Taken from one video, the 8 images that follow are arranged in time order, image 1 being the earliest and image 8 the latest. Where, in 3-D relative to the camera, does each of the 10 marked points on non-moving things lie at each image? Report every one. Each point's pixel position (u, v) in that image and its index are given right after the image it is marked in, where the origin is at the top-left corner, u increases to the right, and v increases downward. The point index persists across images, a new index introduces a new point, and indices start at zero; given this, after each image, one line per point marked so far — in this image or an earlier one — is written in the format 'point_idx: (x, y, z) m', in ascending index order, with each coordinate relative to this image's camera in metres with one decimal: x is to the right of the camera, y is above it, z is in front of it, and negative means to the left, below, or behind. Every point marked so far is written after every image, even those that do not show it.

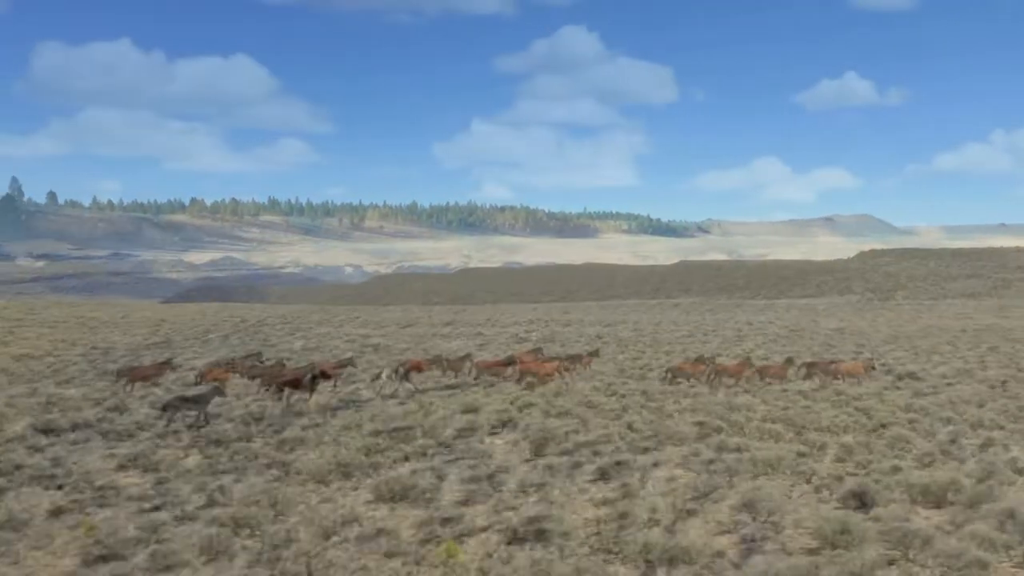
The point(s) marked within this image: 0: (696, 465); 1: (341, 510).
0: (+2.8, -2.6, +11.8) m
1: (-2.0, -2.6, +9.1) m
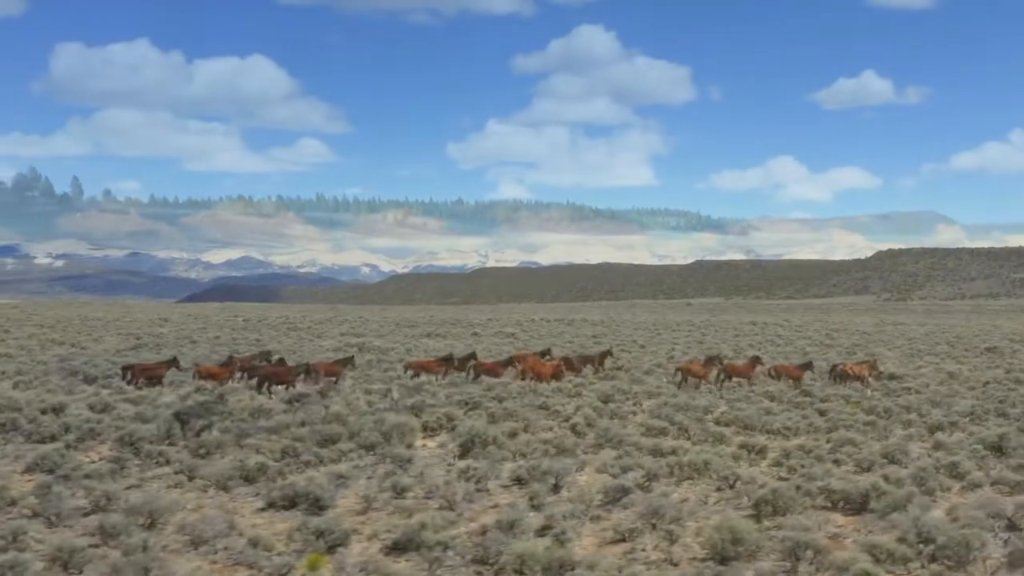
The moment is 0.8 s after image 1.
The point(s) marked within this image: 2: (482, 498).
0: (+1.6, -2.6, +11.4) m
1: (-3.2, -2.6, +8.7) m
2: (-0.4, -2.7, +9.9) m
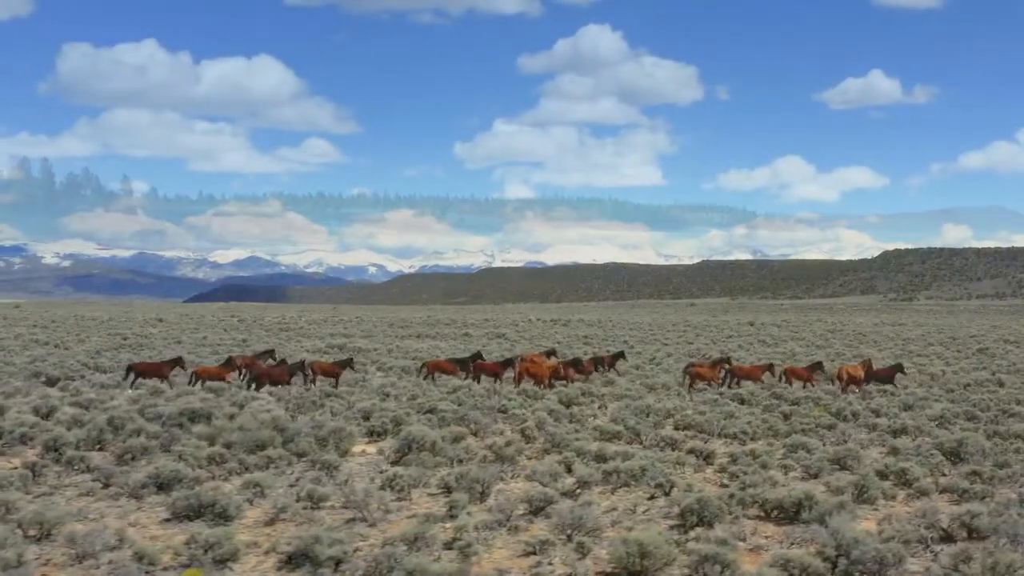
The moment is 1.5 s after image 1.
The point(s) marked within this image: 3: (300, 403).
0: (+0.6, -2.7, +11.1) m
1: (-4.3, -2.6, +8.4) m
2: (-1.4, -2.7, +9.6) m
3: (-4.6, -2.5, +16.7) m
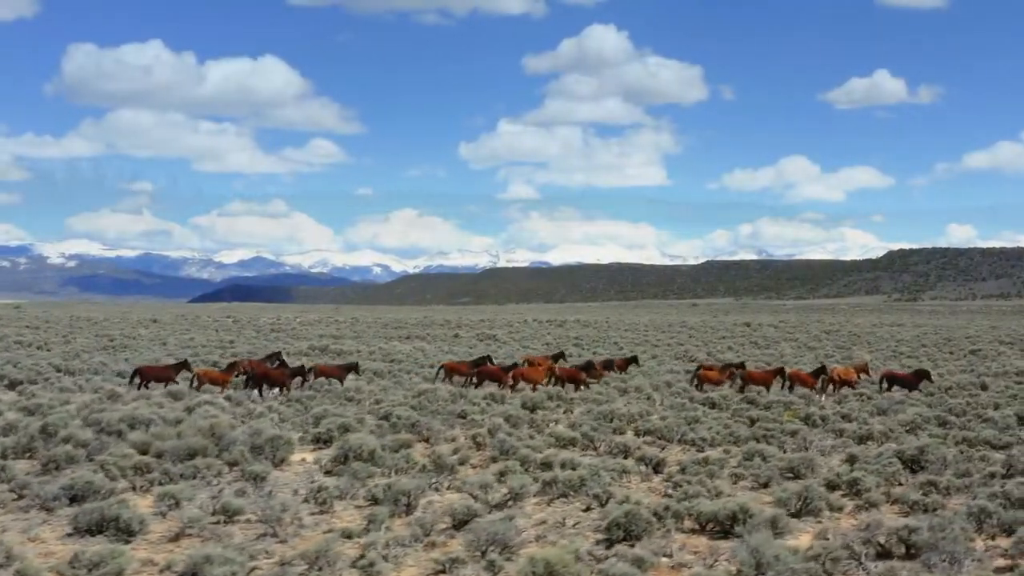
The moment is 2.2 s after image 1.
0: (-0.3, -2.7, +10.7) m
1: (-5.2, -2.7, +8.1) m
2: (-2.3, -2.8, +9.2) m
3: (-5.6, -2.6, +16.4) m
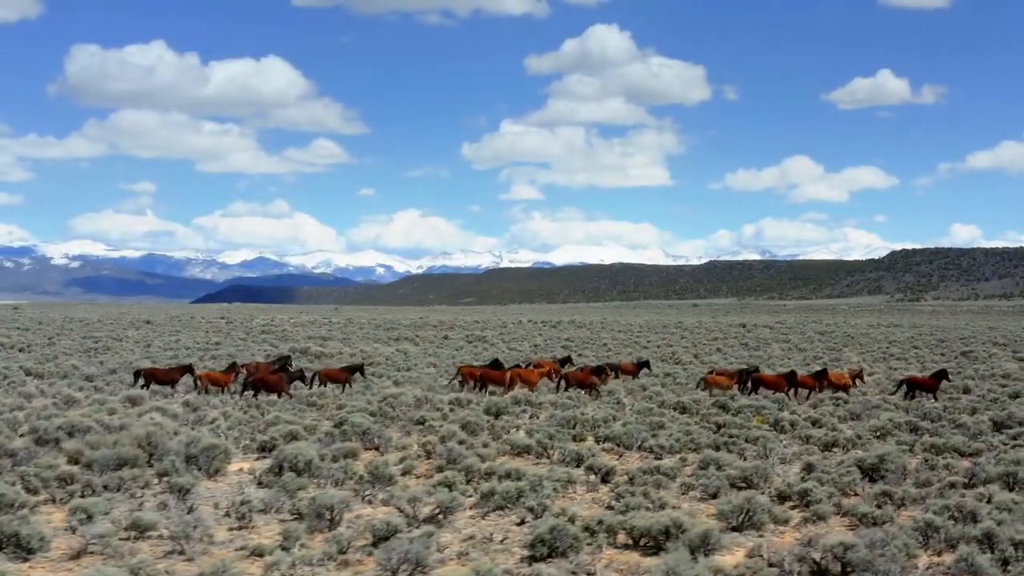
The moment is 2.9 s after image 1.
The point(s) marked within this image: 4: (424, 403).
0: (-1.2, -2.8, +10.3) m
1: (-6.1, -2.7, +7.7) m
2: (-3.2, -2.8, +8.8) m
3: (-6.4, -2.7, +16.0) m
4: (-2.2, -2.9, +19.3) m
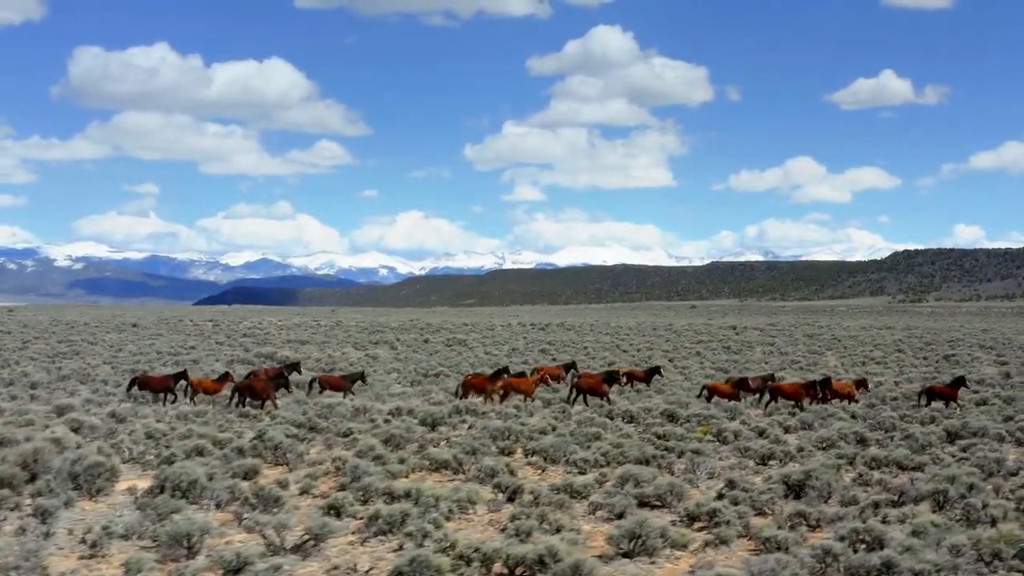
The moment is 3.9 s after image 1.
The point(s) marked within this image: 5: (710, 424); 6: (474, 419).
0: (-2.7, -2.9, +9.8) m
1: (-7.6, -2.9, +7.2) m
2: (-4.7, -3.0, +8.3) m
3: (-7.9, -2.8, +15.5) m
4: (-3.7, -3.0, +18.8) m
5: (+4.8, -3.3, +18.7) m
6: (-0.9, -3.1, +18.7) m
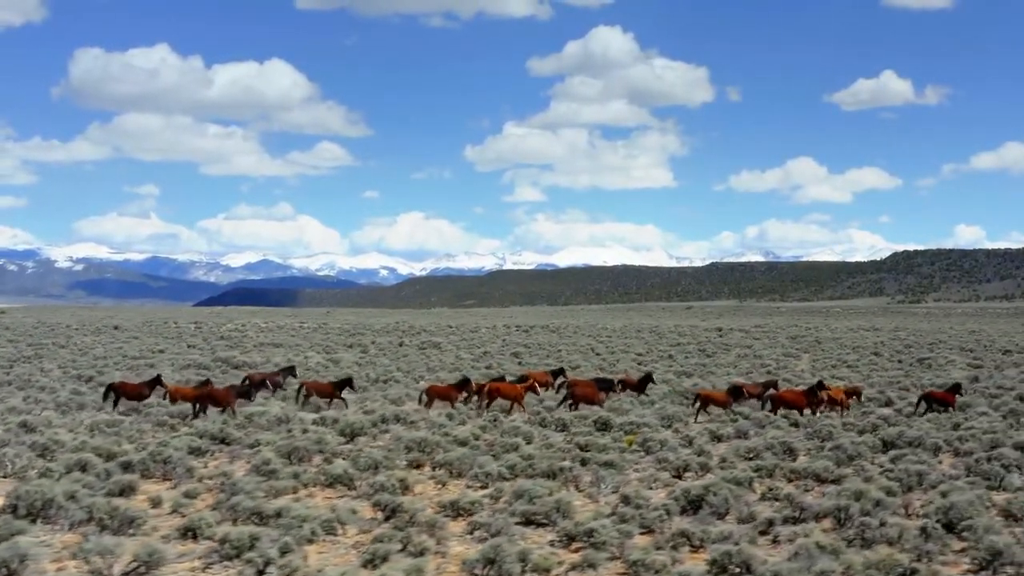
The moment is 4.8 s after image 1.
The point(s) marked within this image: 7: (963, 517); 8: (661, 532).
0: (-4.4, -3.1, +9.3) m
1: (-9.3, -3.0, +6.7) m
2: (-6.4, -3.1, +7.8) m
3: (-9.6, -3.0, +15.0) m
4: (-5.4, -3.2, +18.3) m
5: (+3.0, -3.4, +18.2) m
6: (-2.6, -3.3, +18.2) m
7: (+6.5, -3.3, +11.2) m
8: (+2.0, -3.4, +10.7) m
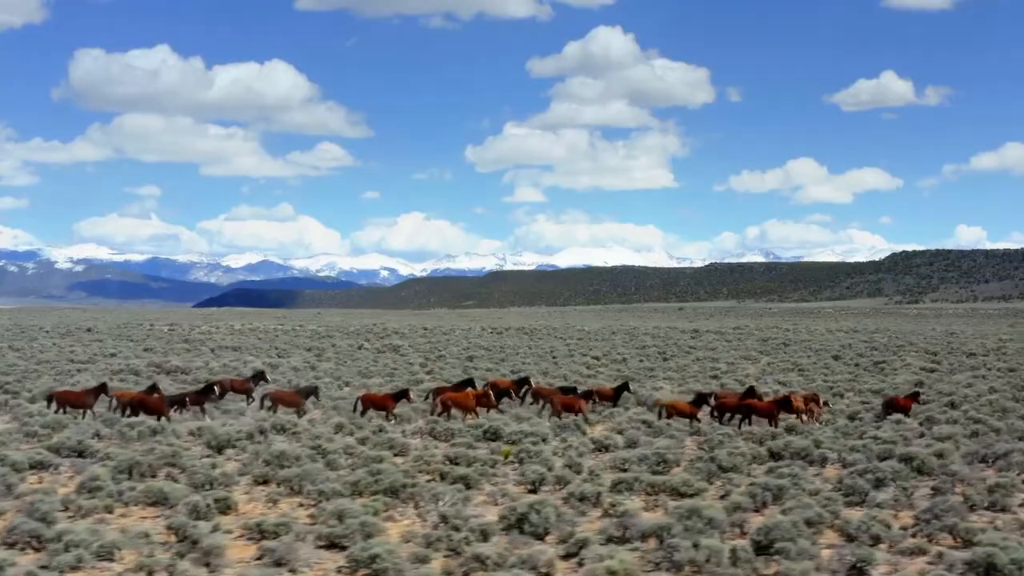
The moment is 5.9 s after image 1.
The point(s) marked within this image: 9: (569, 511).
0: (-7.2, -3.2, +8.8) m
1: (-12.0, -3.2, +6.2) m
2: (-9.1, -3.3, +7.3) m
3: (-12.3, -3.1, +14.5) m
4: (-8.1, -3.3, +17.8) m
5: (+0.3, -3.6, +17.7) m
6: (-5.4, -3.4, +17.7) m
7: (+3.7, -3.4, +10.7) m
8: (-0.7, -3.5, +10.2) m
9: (+0.9, -3.4, +12.2) m
